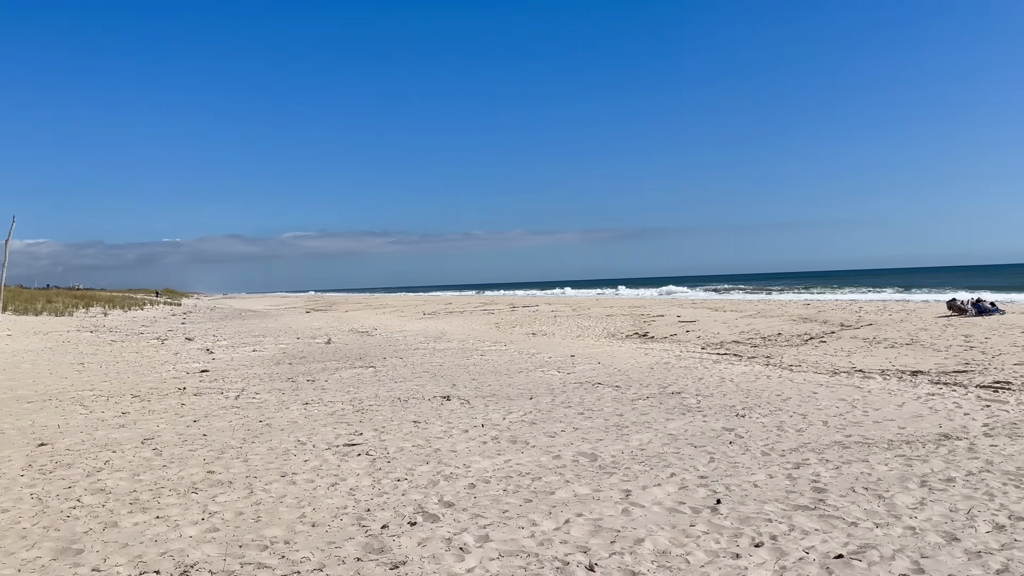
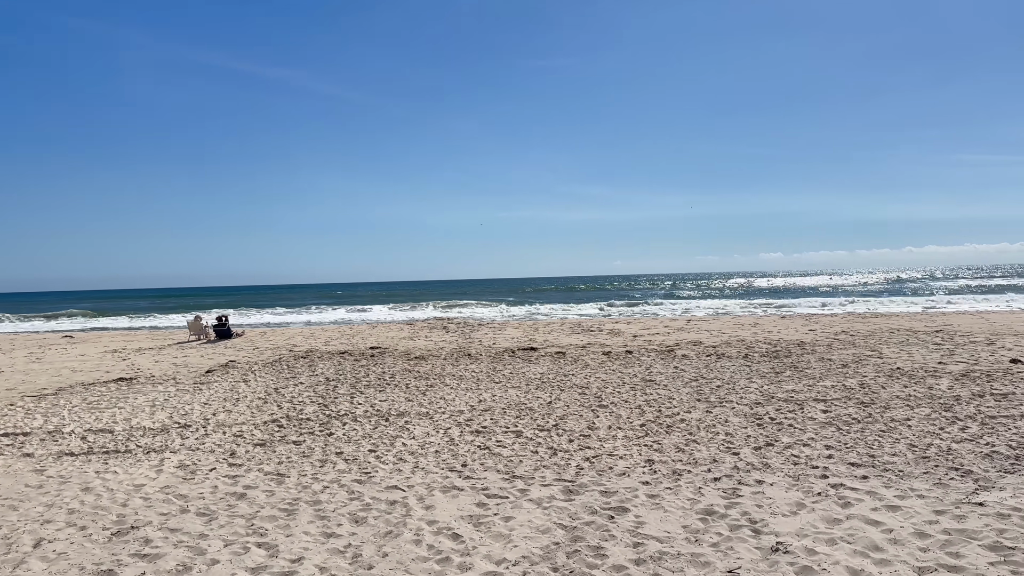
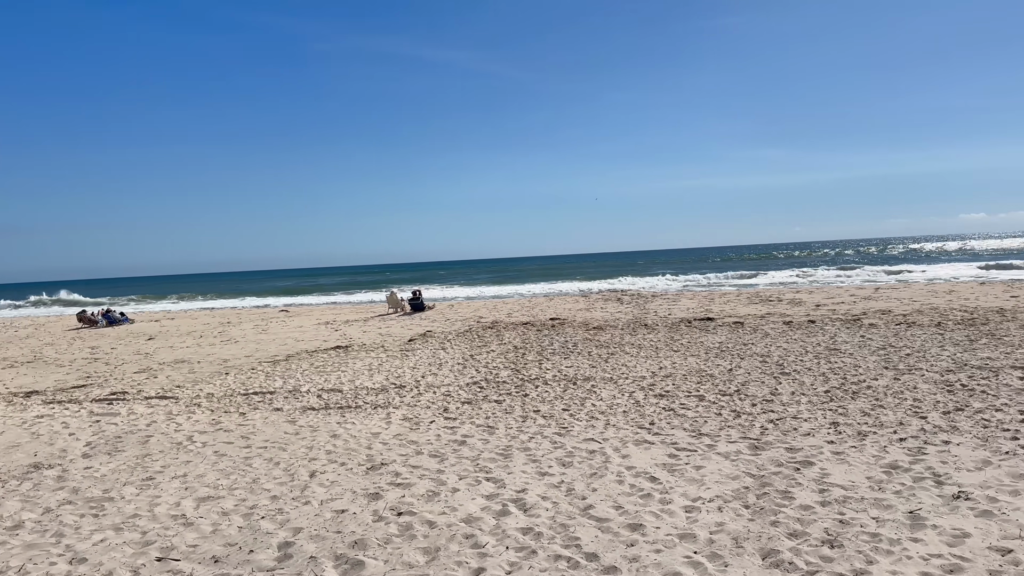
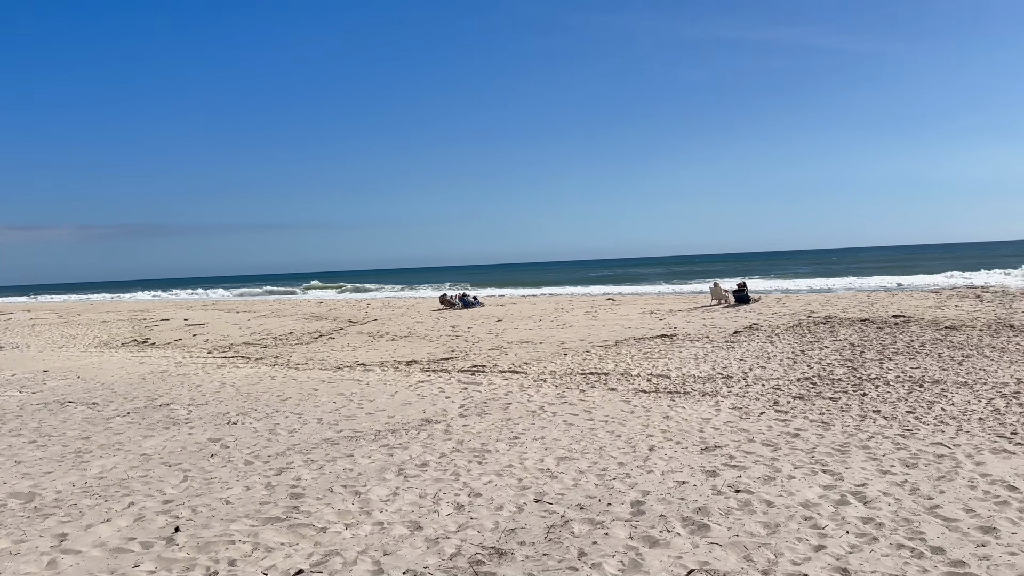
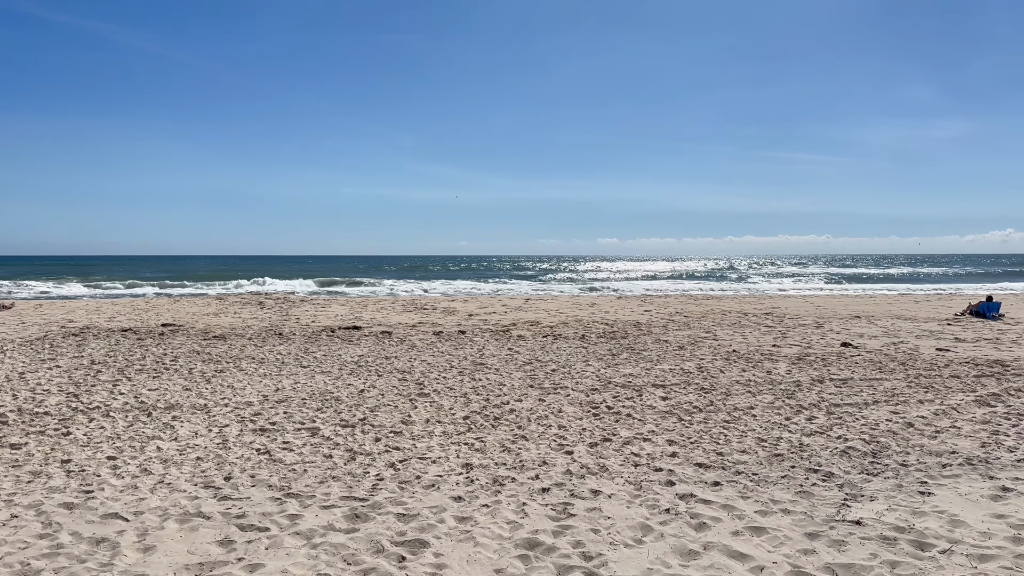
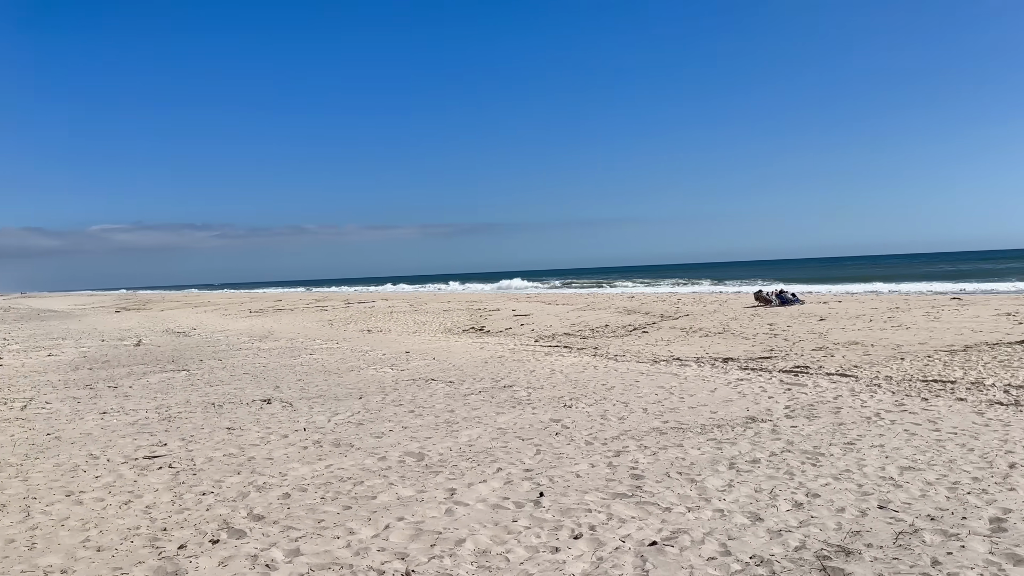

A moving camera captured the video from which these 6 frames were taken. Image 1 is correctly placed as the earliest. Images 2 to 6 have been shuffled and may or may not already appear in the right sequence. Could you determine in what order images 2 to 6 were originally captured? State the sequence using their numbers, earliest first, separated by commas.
6, 4, 3, 2, 5
